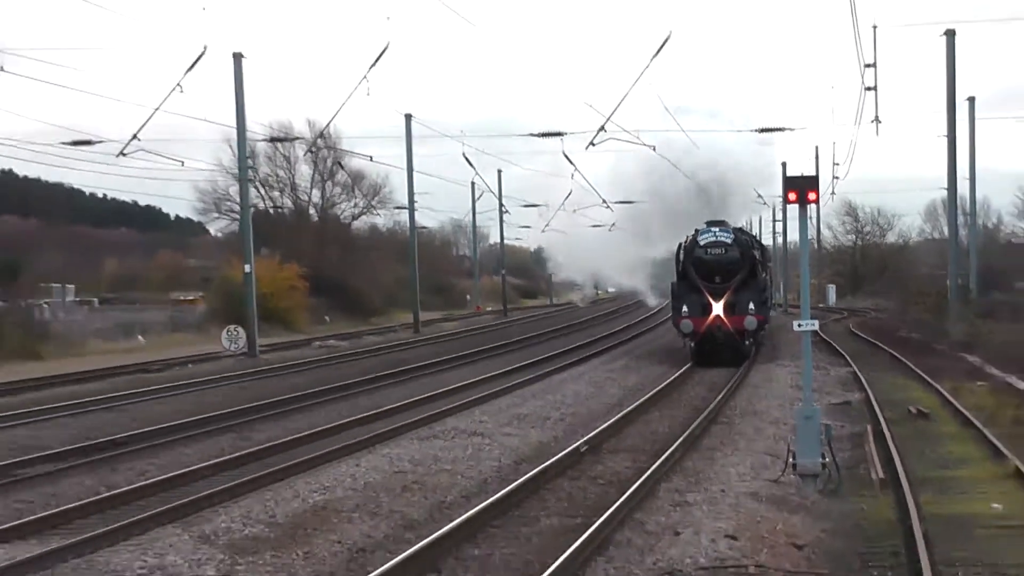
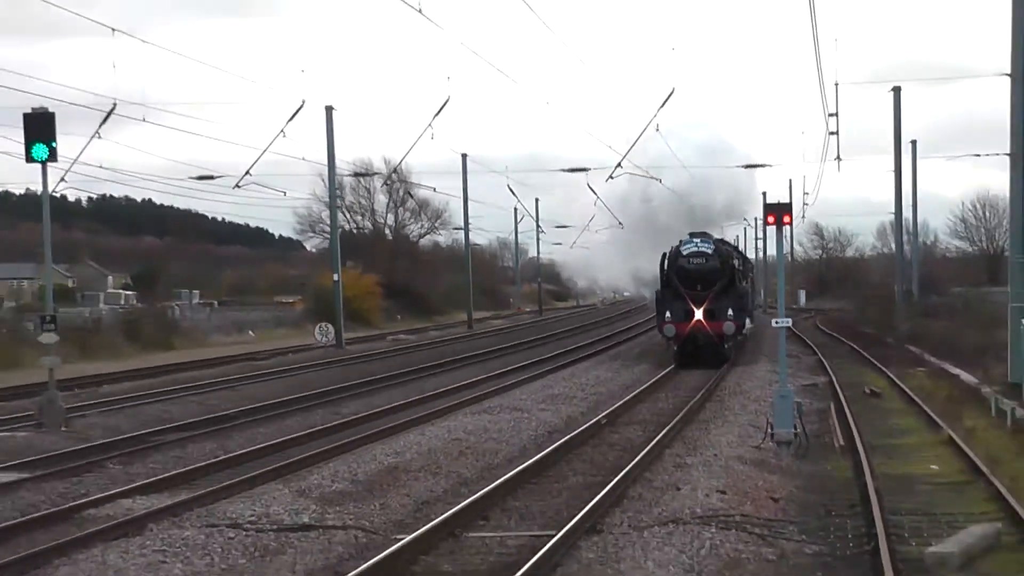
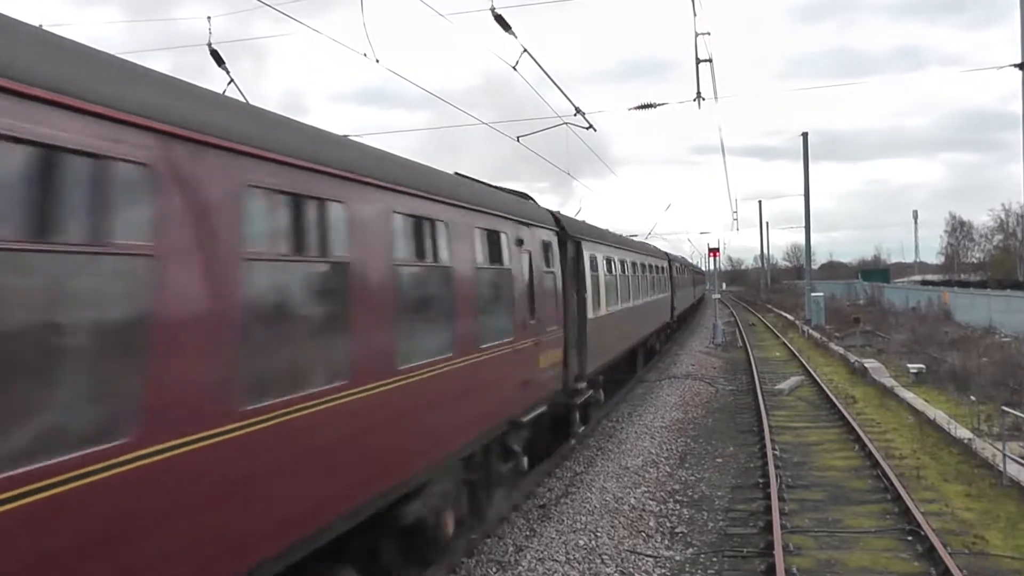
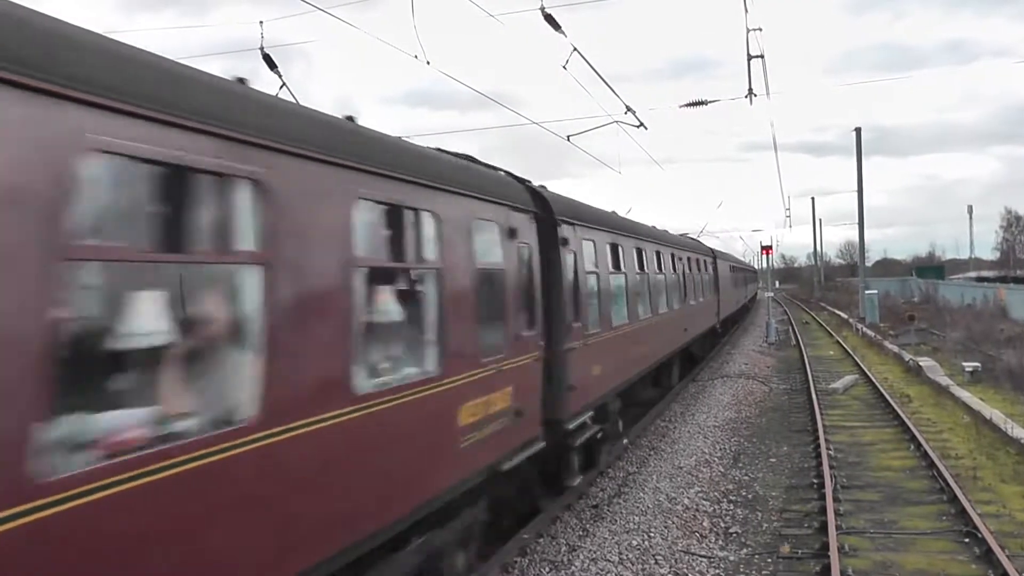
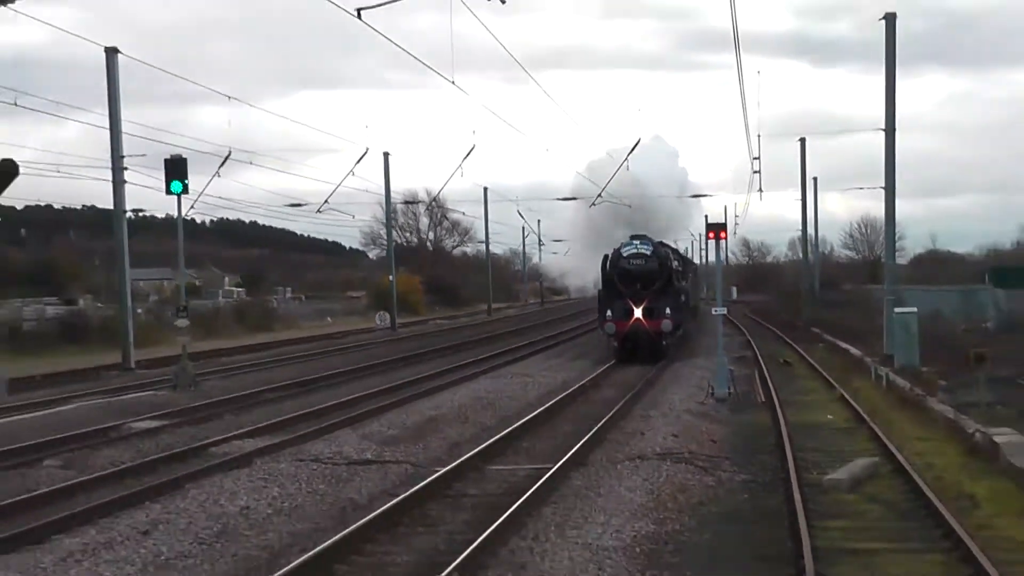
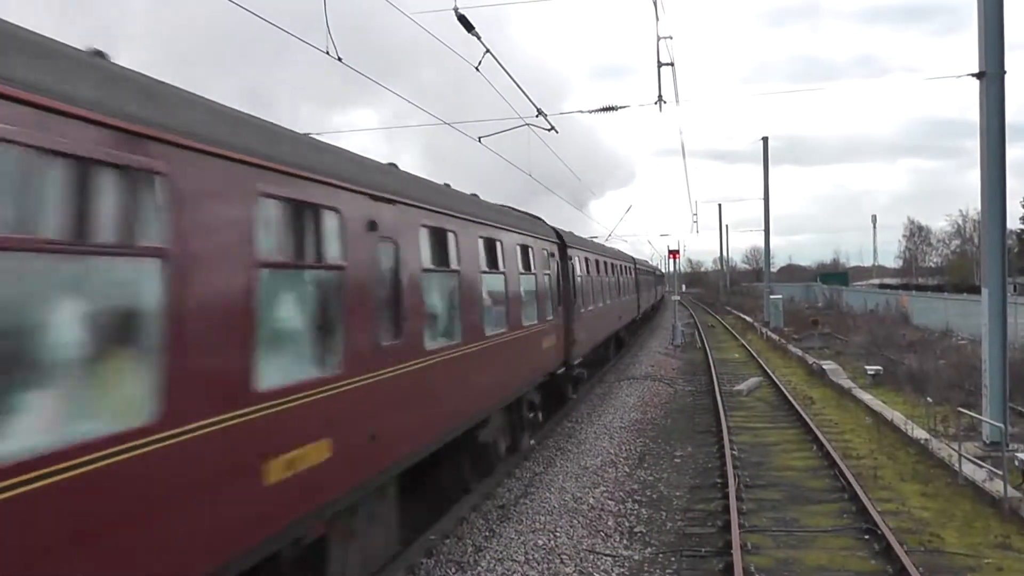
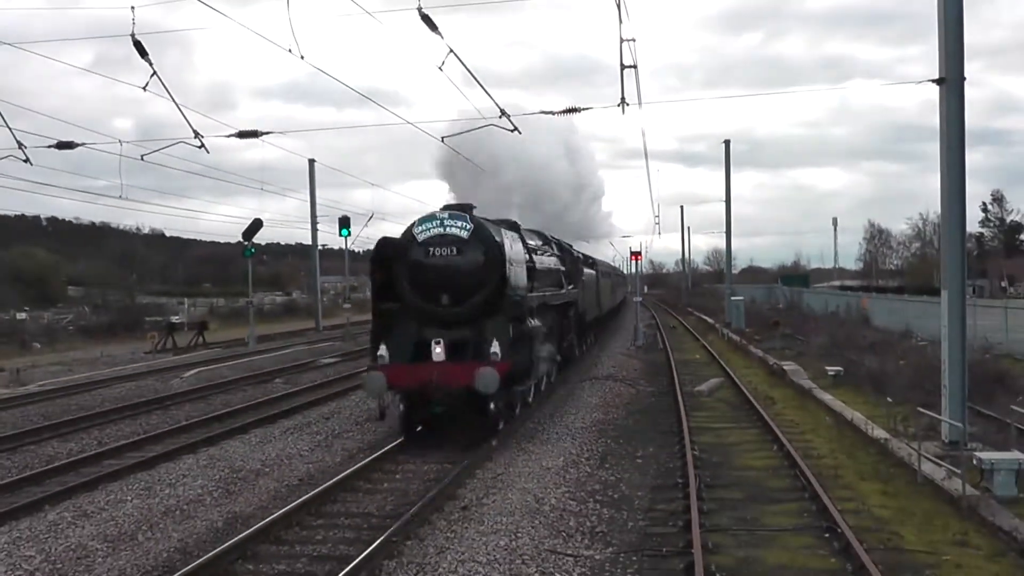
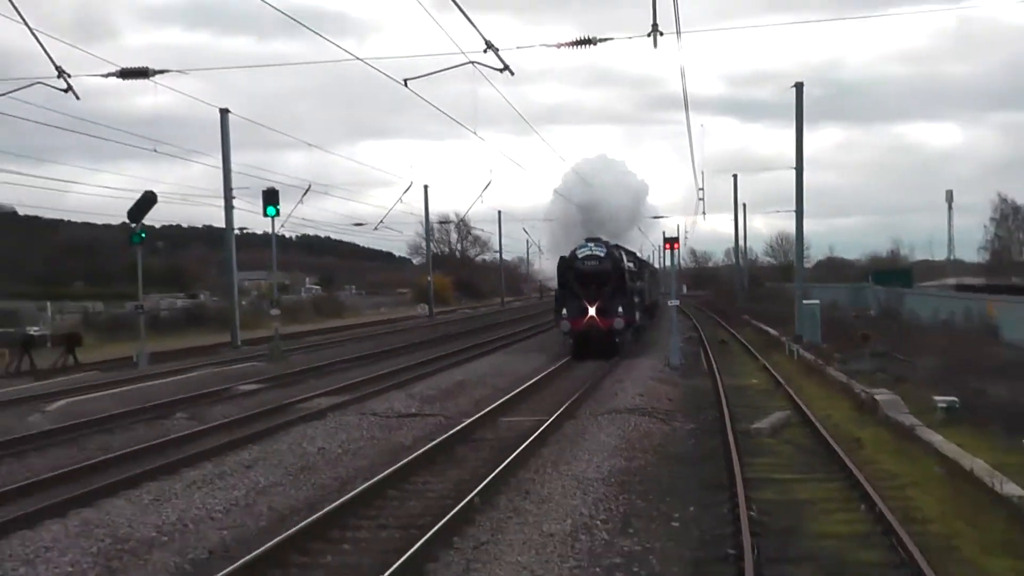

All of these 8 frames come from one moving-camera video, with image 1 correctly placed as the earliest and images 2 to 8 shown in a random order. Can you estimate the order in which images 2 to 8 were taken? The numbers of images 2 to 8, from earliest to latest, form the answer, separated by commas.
2, 5, 8, 7, 6, 3, 4
